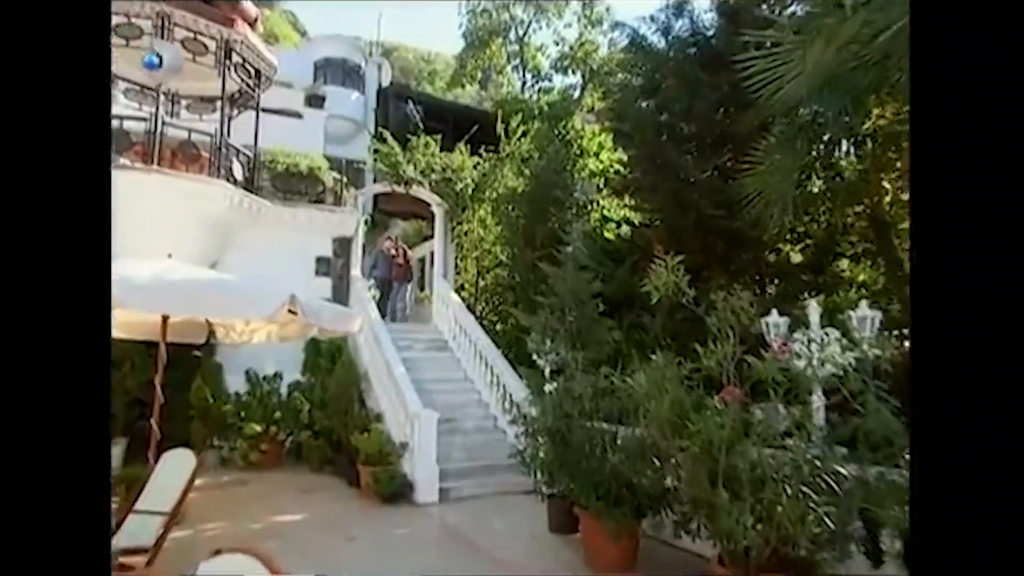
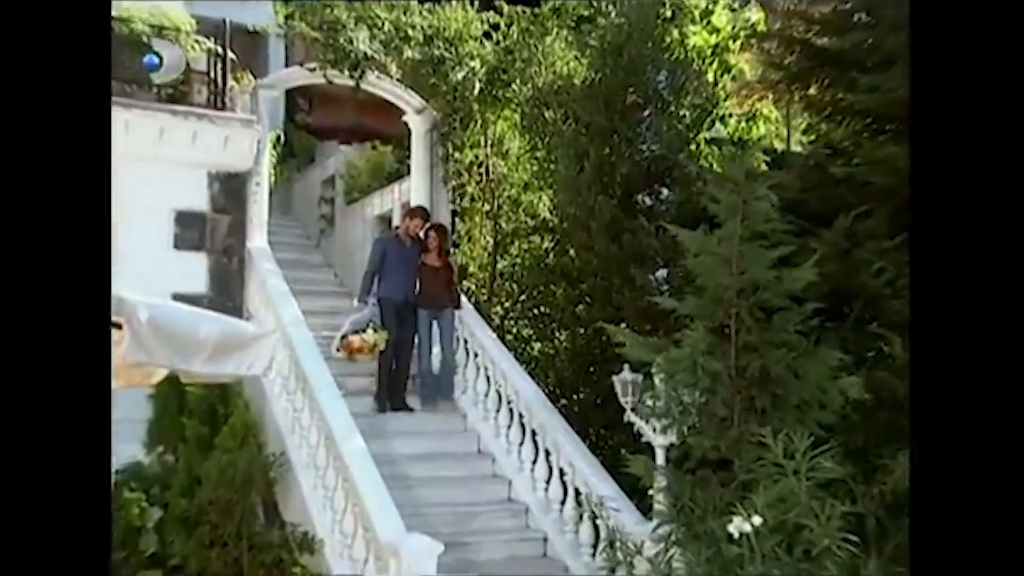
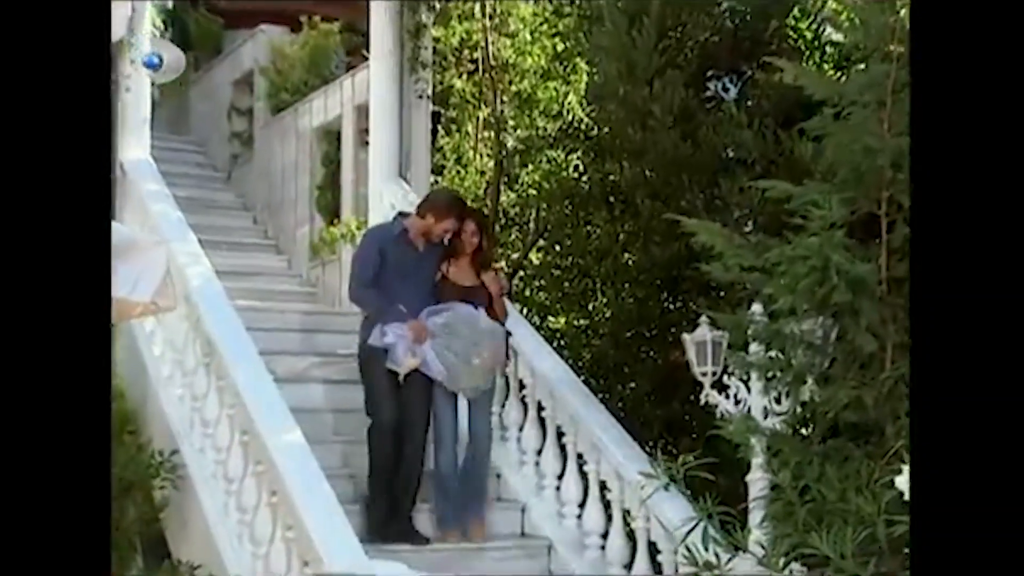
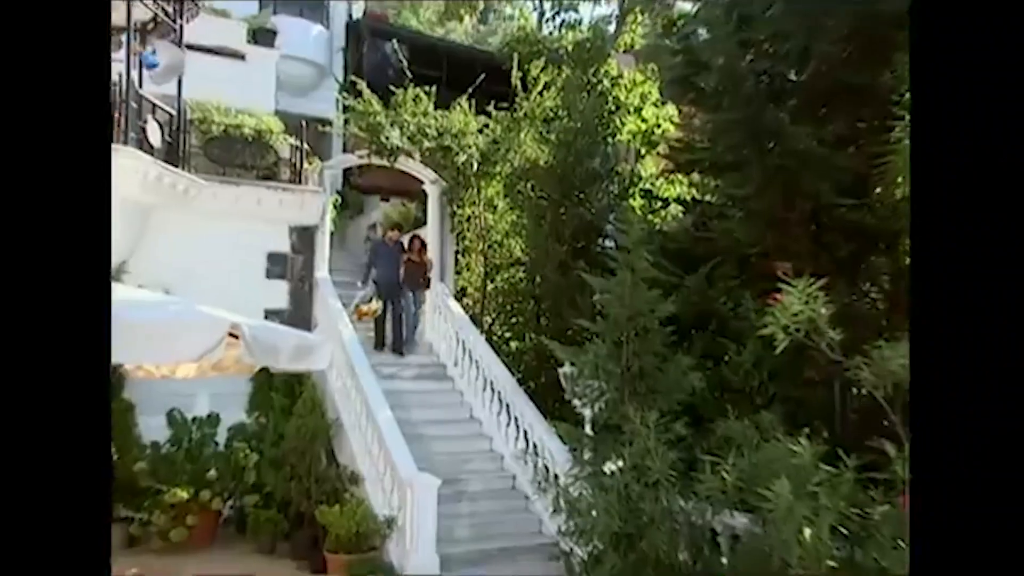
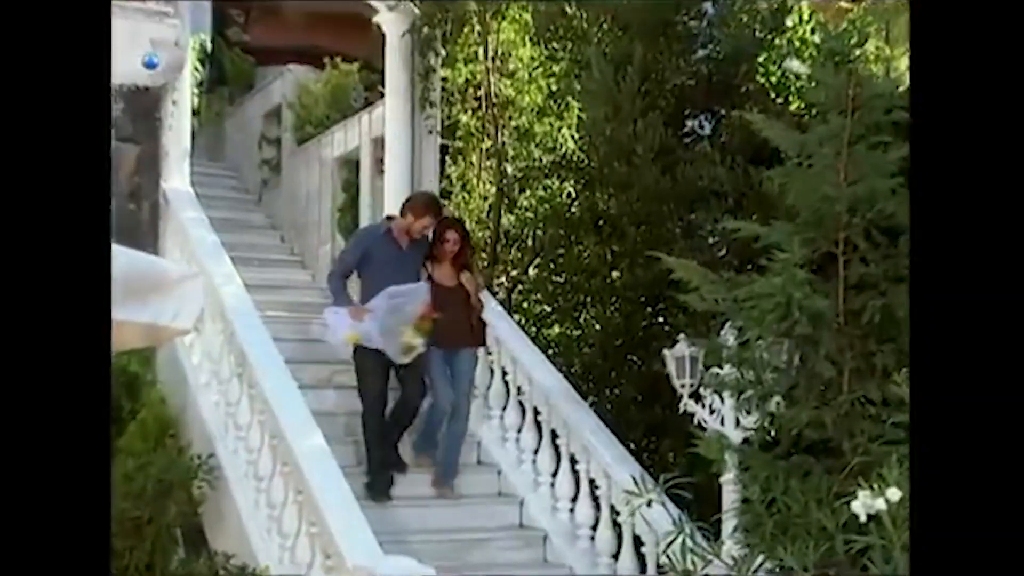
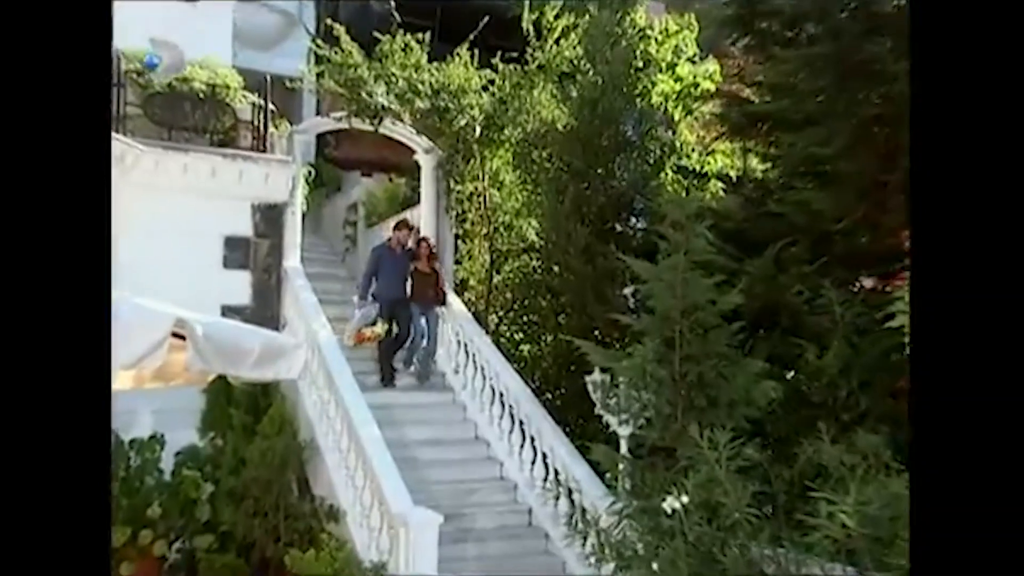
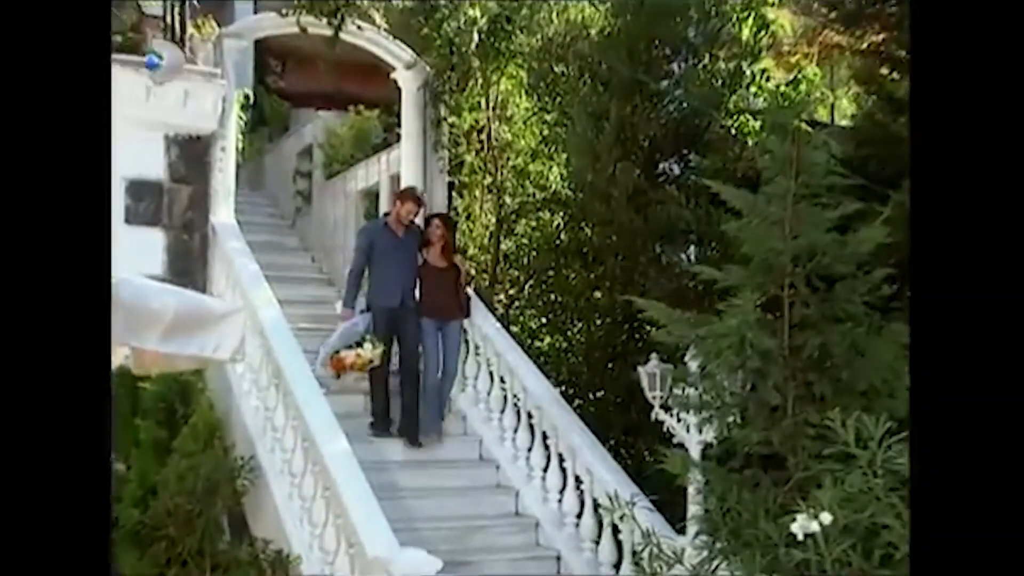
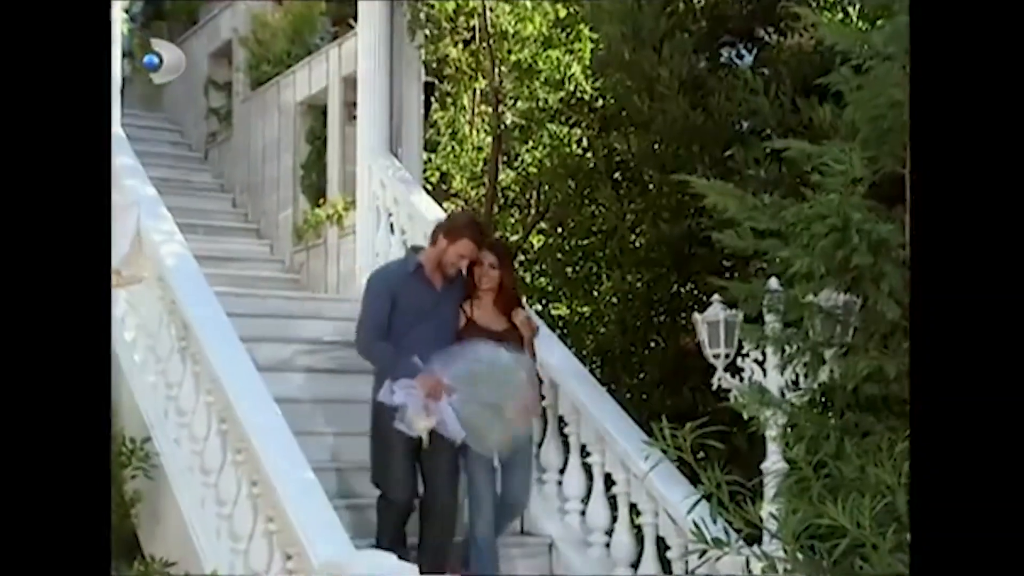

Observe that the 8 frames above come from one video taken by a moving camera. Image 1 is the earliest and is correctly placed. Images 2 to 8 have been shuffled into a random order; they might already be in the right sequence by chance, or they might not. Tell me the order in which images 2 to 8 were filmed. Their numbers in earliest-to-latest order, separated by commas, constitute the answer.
4, 6, 2, 7, 5, 3, 8
